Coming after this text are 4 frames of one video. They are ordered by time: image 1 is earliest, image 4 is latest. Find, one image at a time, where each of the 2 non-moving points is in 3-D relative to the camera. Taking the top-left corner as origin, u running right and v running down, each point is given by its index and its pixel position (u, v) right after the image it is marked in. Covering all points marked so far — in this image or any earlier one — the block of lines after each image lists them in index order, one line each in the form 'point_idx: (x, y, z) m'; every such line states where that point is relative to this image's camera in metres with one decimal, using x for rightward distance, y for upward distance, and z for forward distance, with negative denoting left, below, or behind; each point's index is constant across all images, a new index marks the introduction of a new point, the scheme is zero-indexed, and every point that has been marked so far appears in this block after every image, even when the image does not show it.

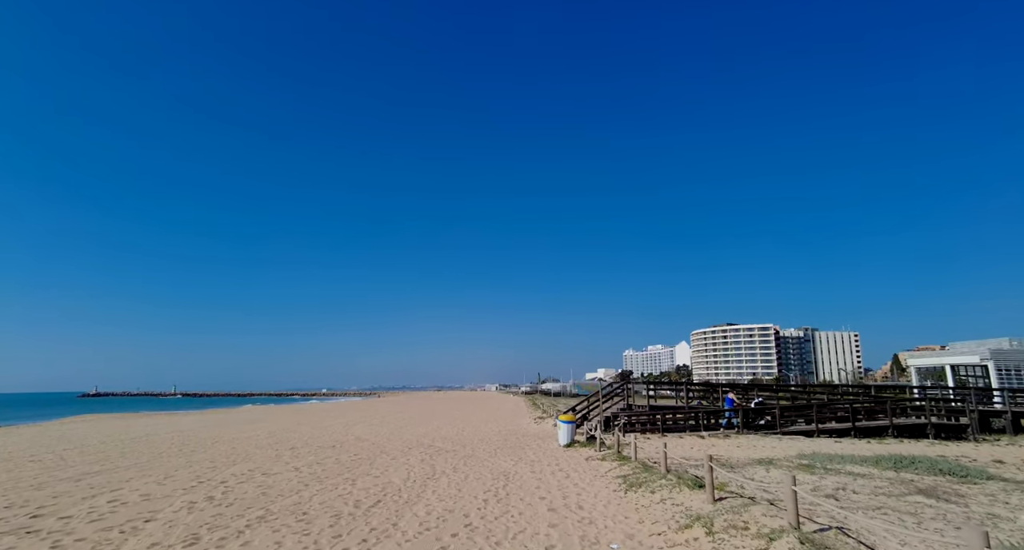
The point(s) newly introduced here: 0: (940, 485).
0: (+7.0, -3.4, +8.4) m
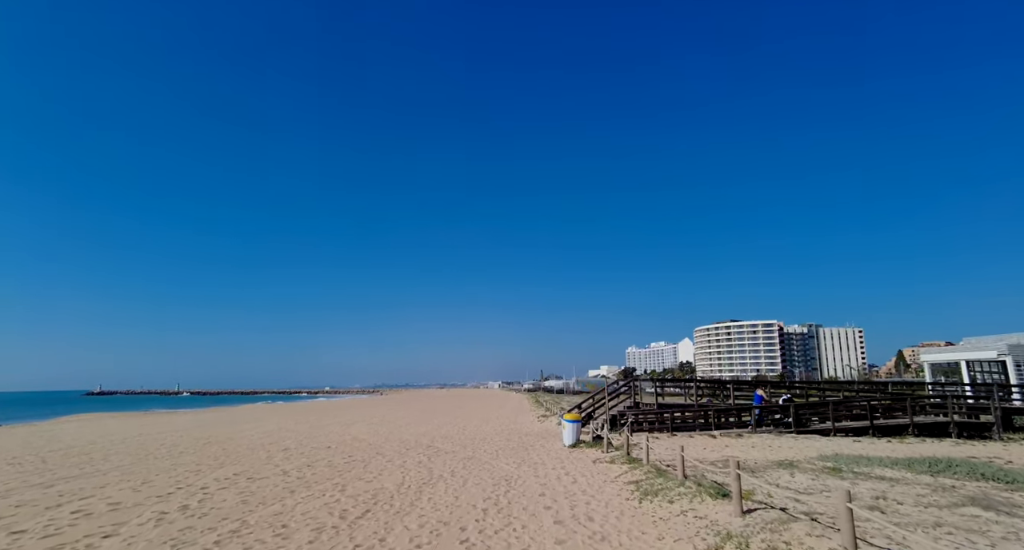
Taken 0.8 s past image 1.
0: (+7.0, -3.2, +7.6) m
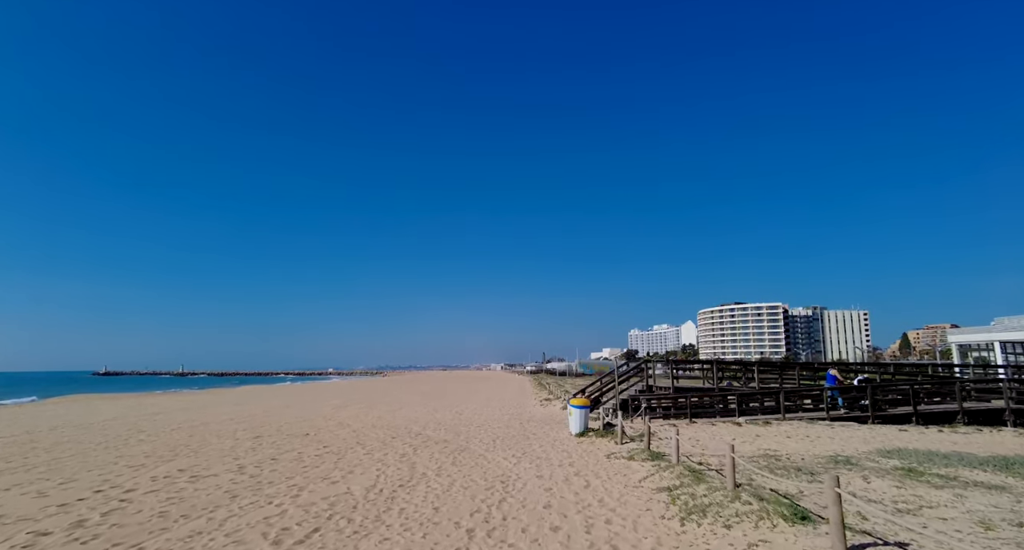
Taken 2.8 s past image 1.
0: (+7.0, -2.5, +5.5) m
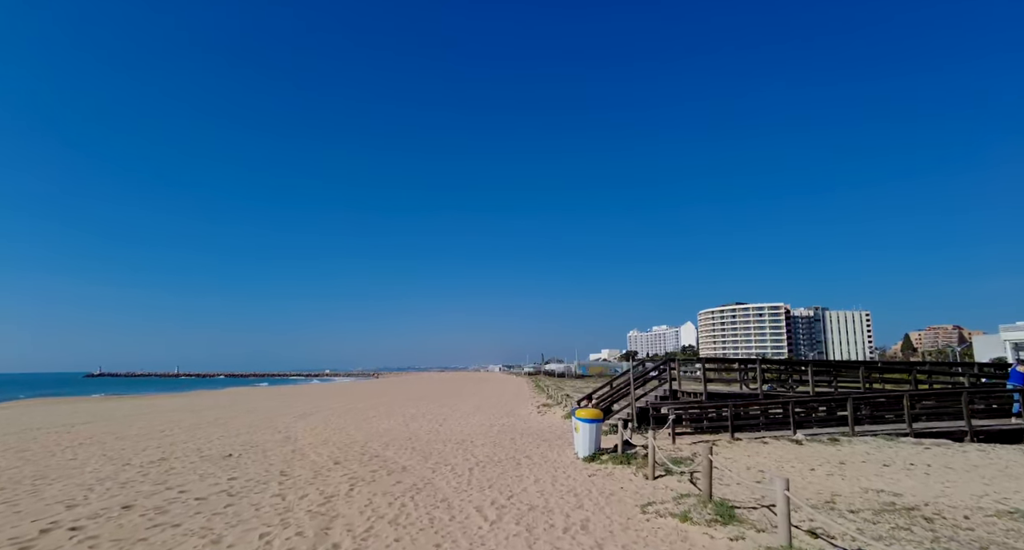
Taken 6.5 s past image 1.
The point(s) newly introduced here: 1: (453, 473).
0: (+6.7, -1.8, +1.5) m
1: (-1.1, -3.7, +9.9) m
